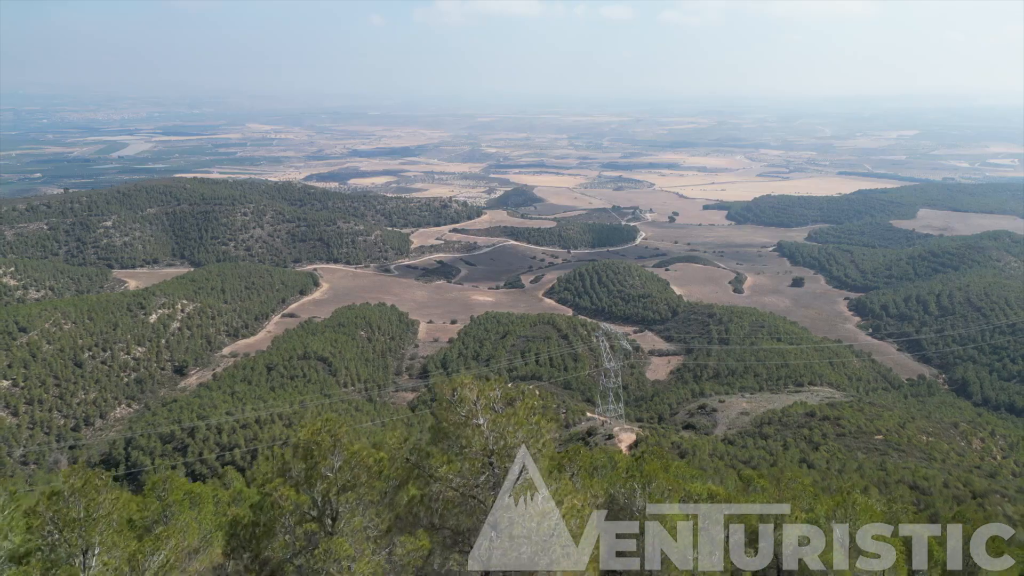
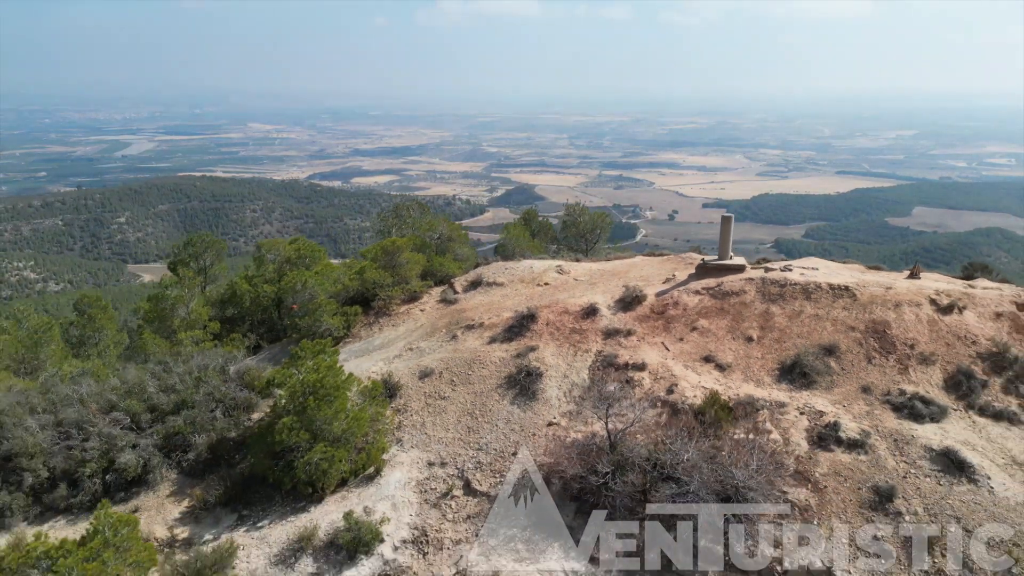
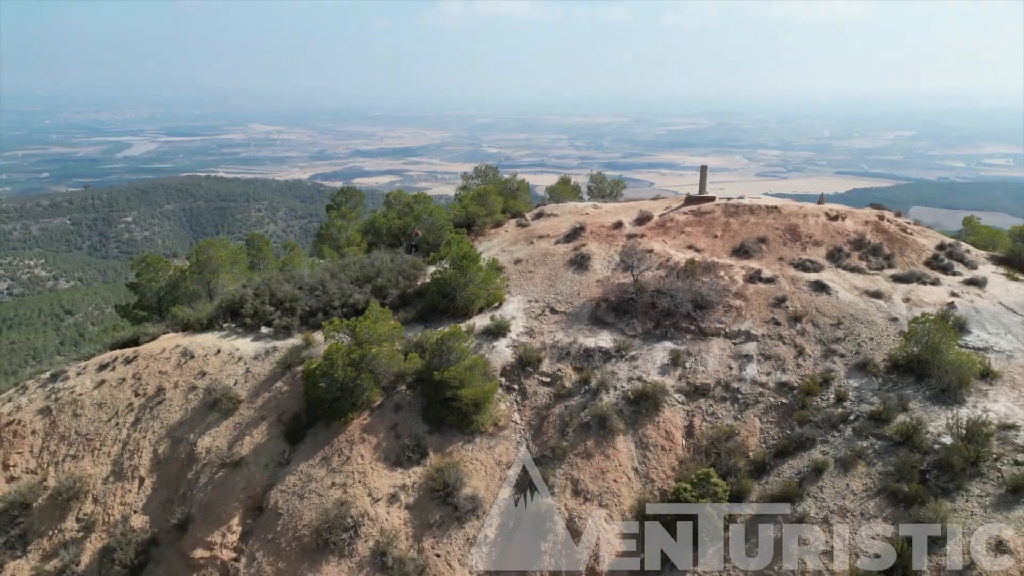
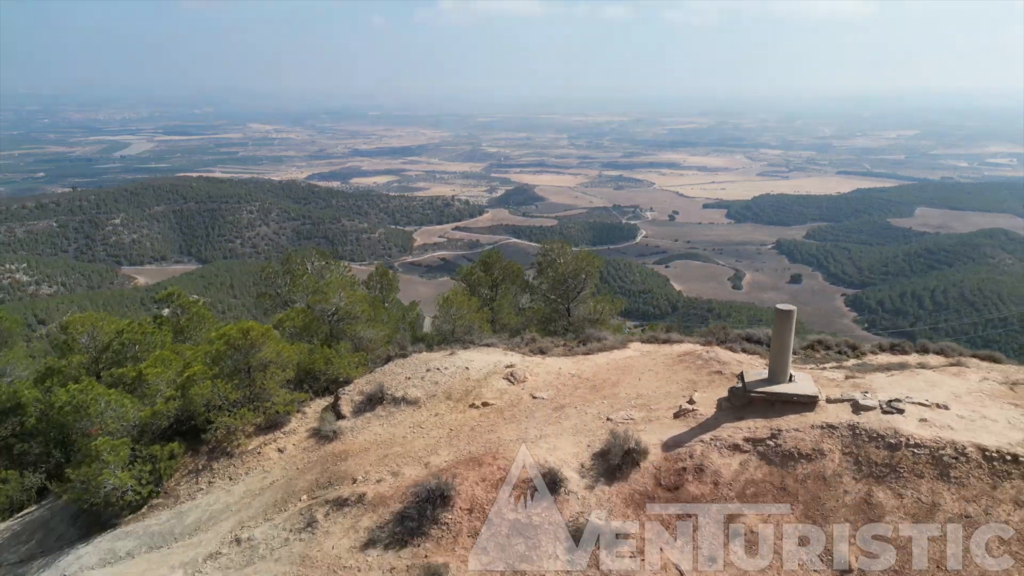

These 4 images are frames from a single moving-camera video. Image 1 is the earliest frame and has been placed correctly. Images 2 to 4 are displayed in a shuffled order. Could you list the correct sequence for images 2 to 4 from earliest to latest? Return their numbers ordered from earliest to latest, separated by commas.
4, 2, 3
